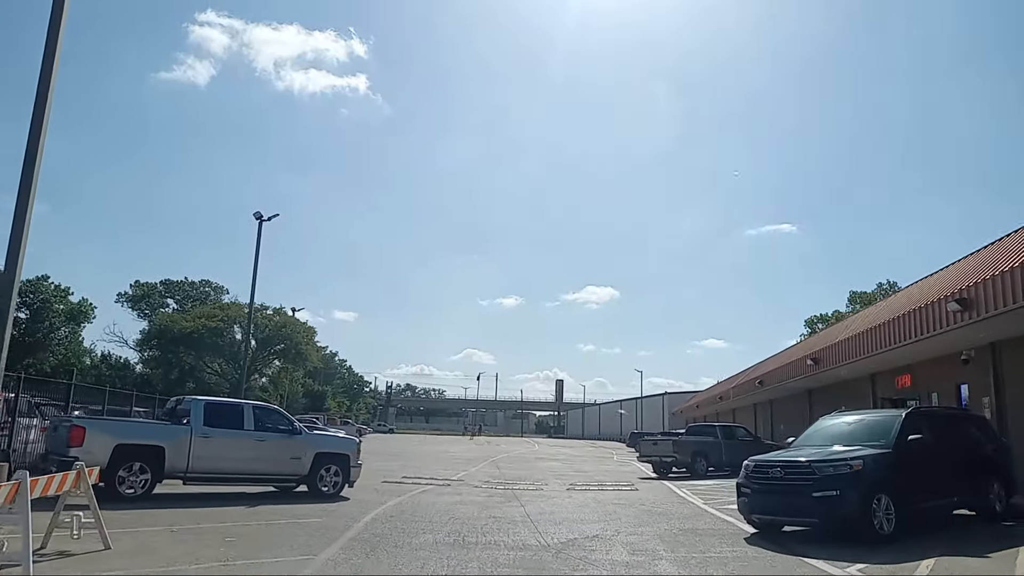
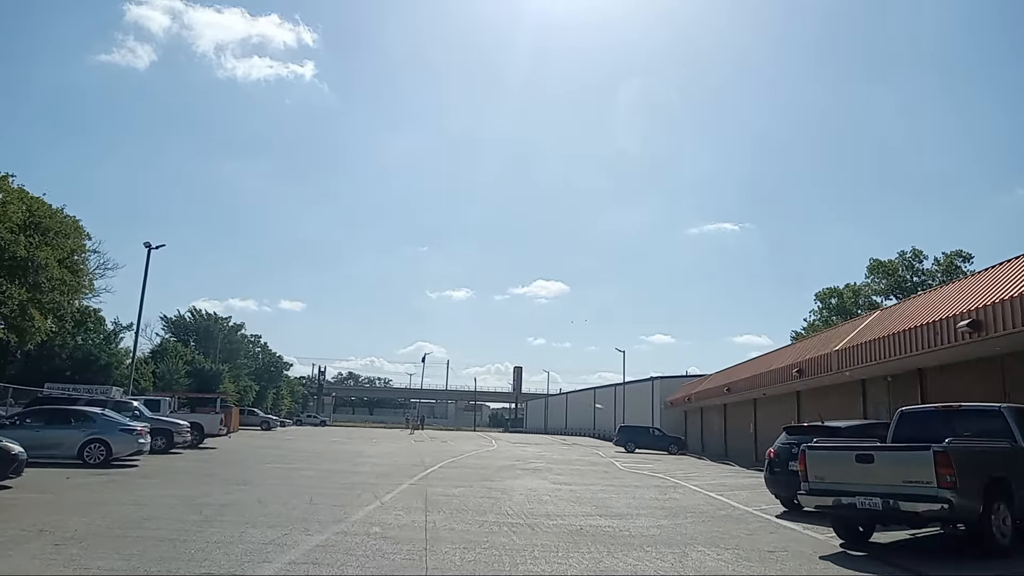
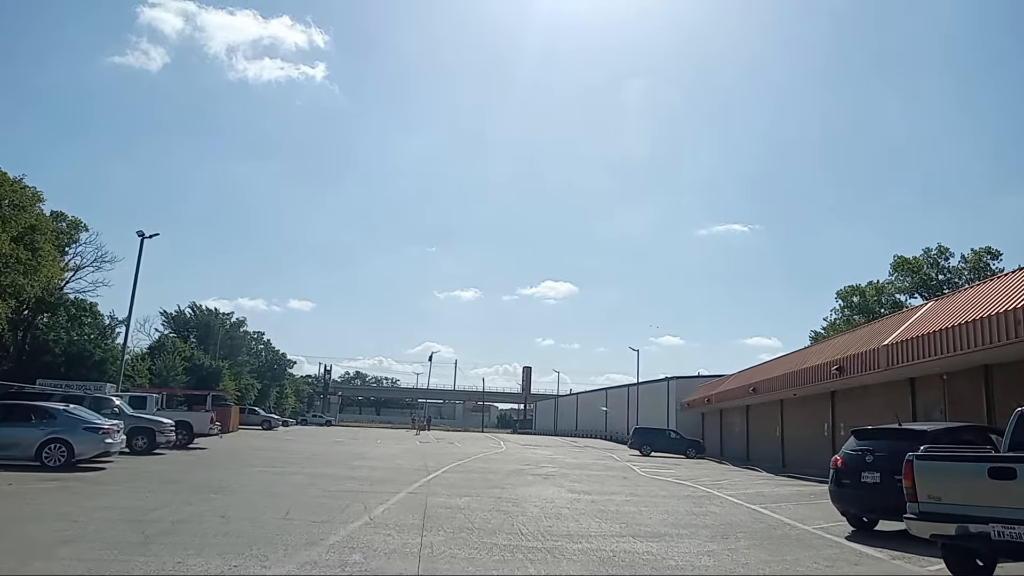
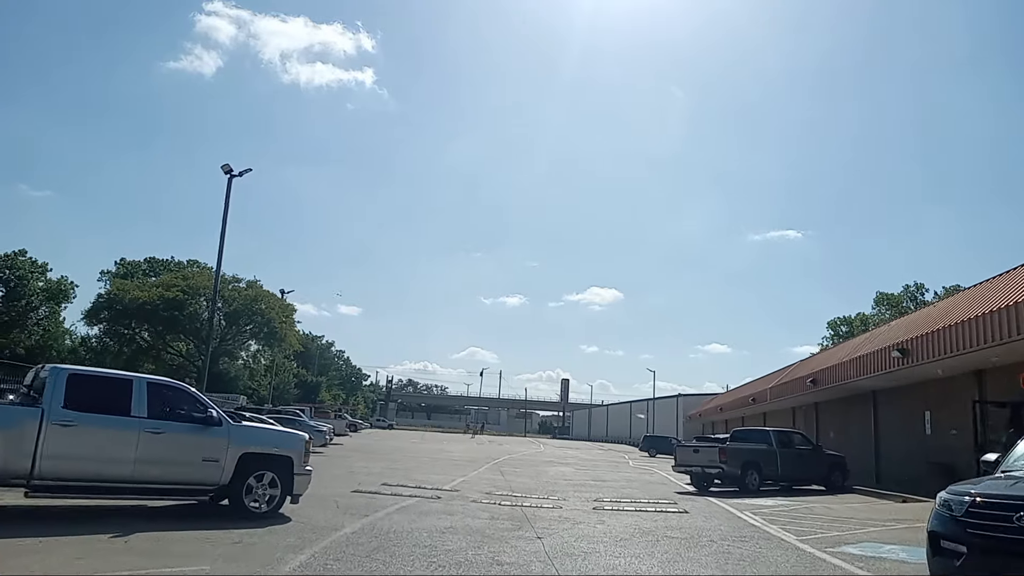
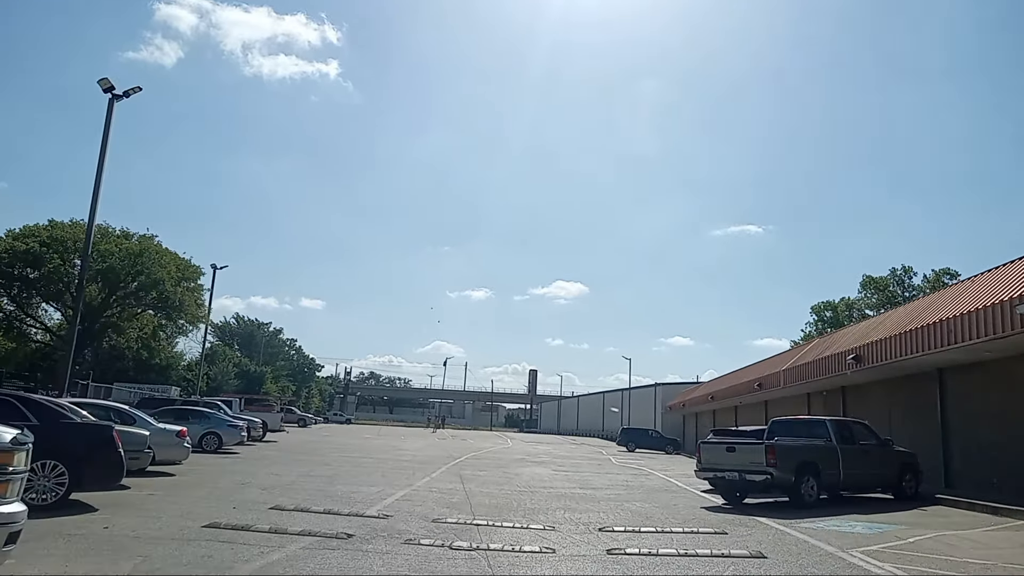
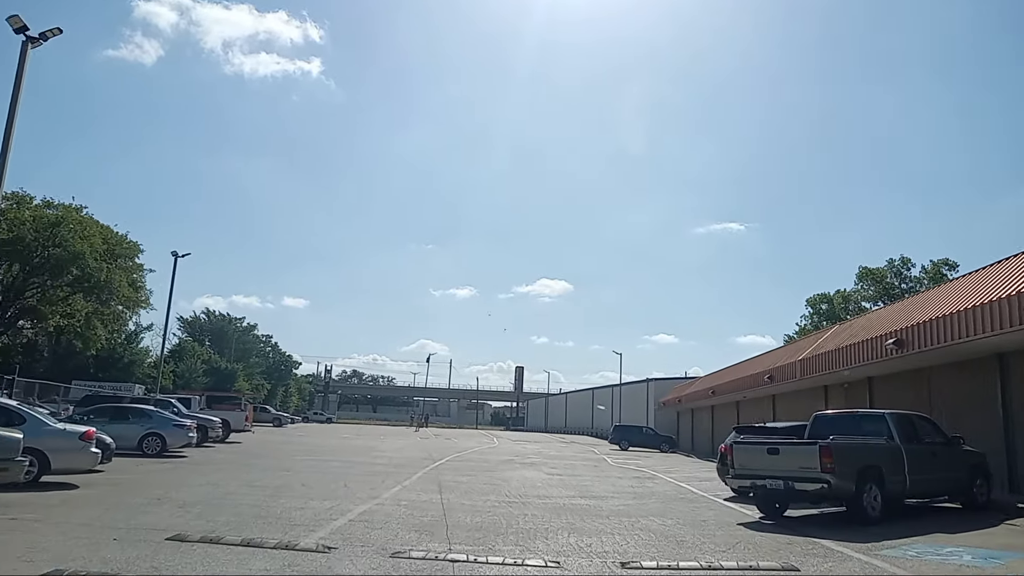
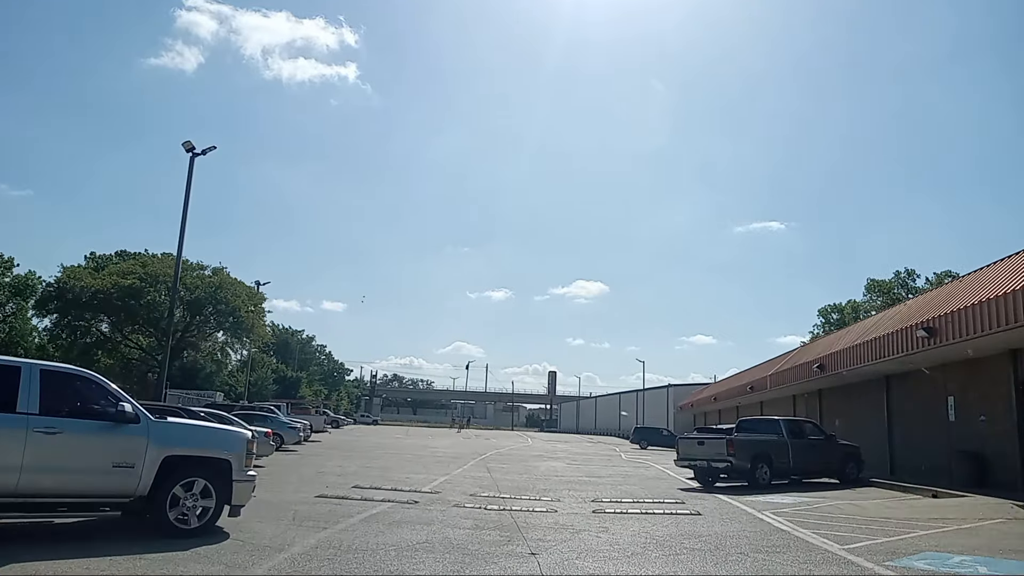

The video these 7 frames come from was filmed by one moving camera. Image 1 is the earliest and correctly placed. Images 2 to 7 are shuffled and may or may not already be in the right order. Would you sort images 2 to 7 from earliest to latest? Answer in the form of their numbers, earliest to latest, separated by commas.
4, 7, 5, 6, 2, 3
